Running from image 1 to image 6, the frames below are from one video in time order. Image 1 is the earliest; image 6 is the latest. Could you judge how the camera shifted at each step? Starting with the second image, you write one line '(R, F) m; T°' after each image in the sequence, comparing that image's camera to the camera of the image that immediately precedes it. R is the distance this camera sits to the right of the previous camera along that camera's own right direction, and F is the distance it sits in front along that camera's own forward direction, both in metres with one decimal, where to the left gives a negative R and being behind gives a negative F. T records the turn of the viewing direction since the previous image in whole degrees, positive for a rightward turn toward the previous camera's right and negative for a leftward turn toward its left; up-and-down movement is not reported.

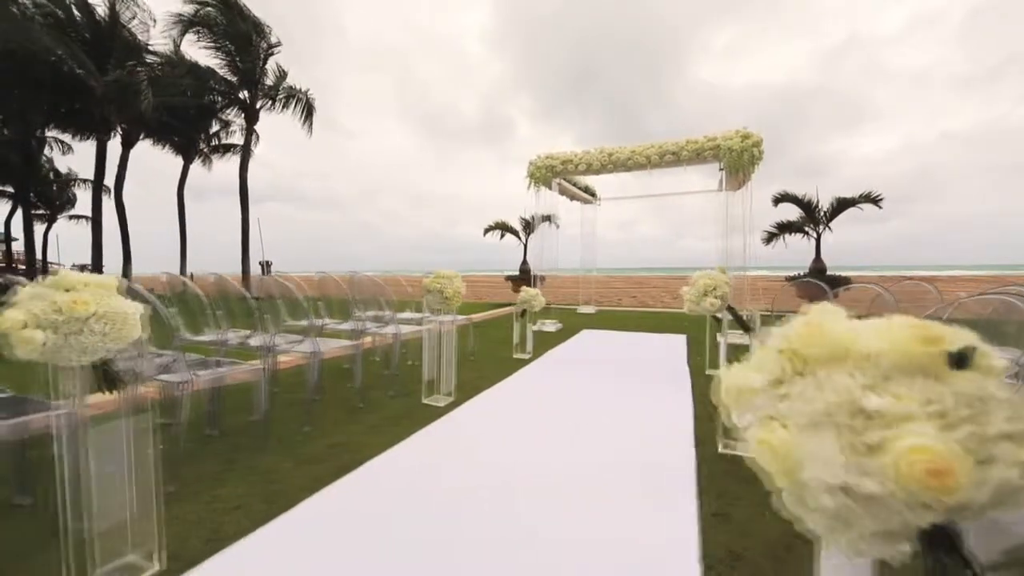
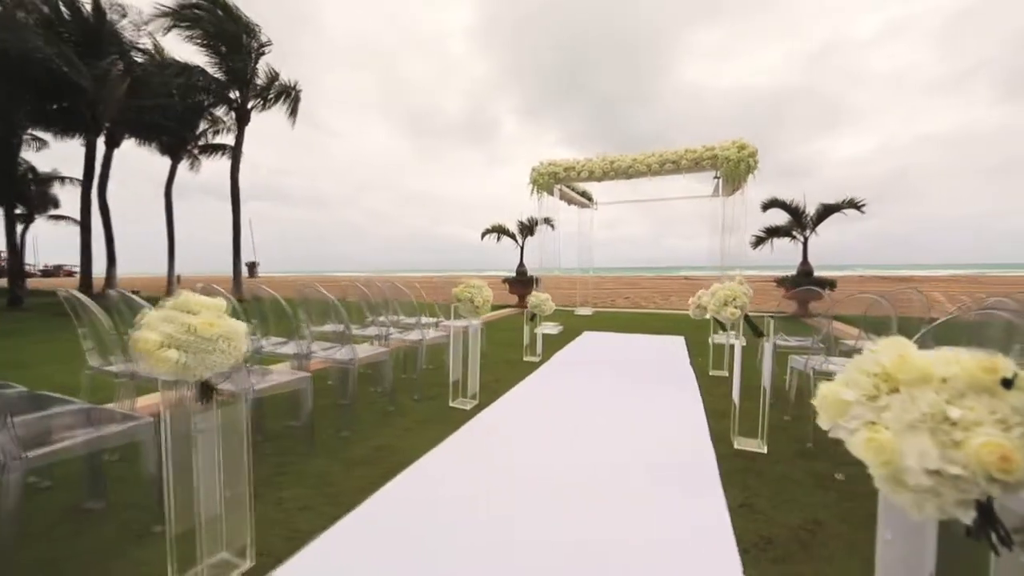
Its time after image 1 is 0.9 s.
(-0.3, -0.2) m; +2°
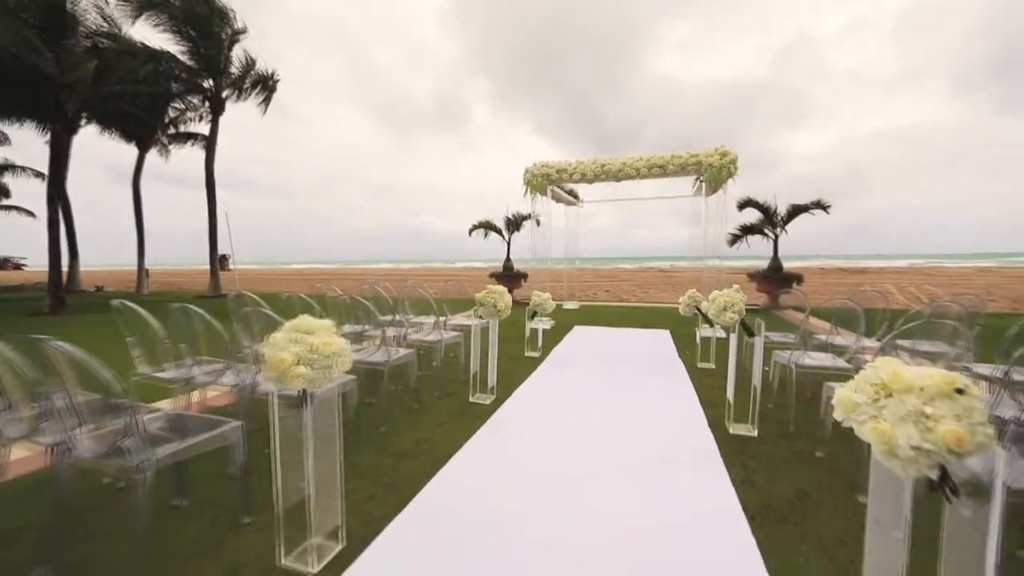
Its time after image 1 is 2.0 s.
(-0.3, -0.3) m; +3°
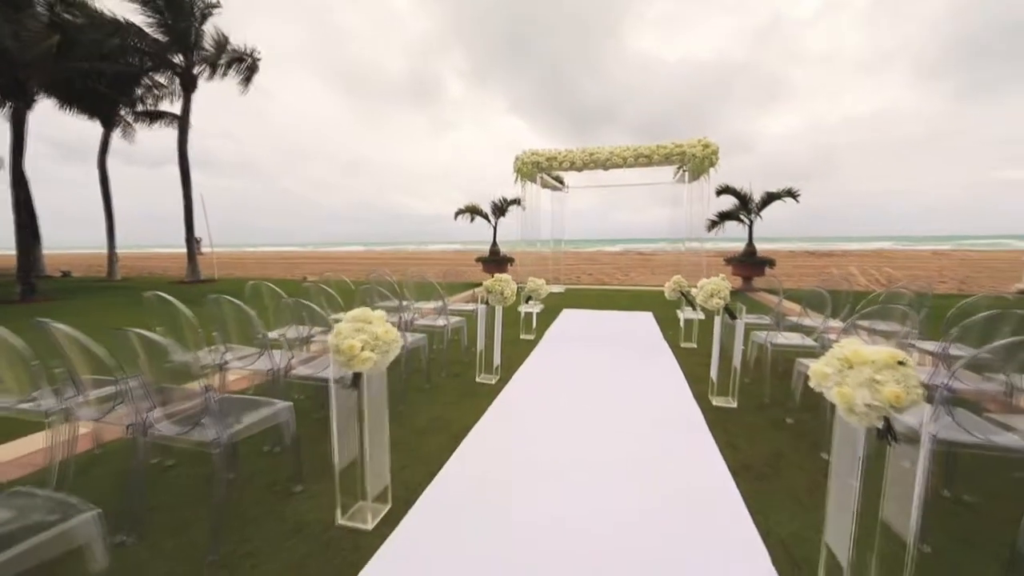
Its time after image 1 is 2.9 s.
(-0.2, -0.3) m; +3°
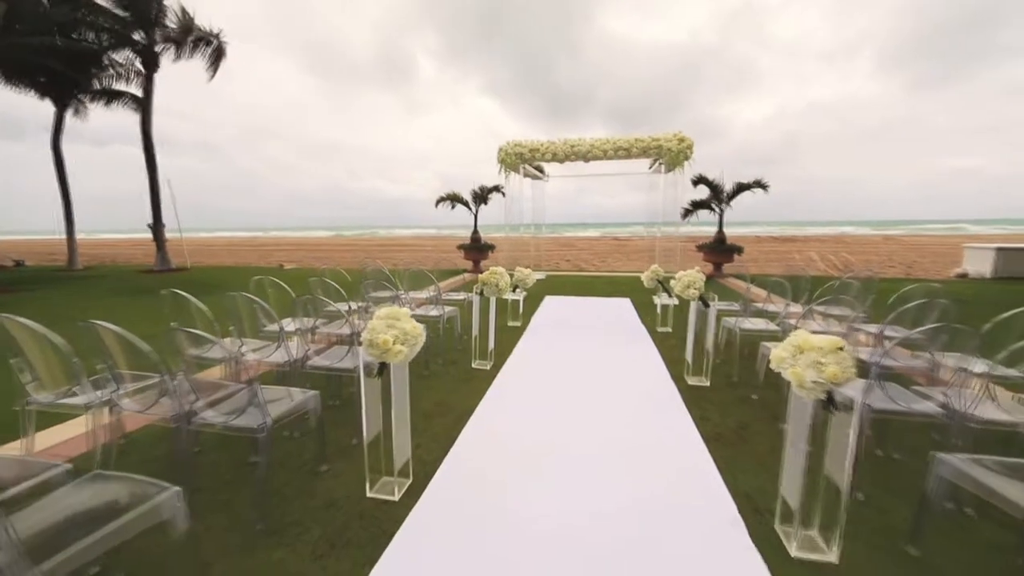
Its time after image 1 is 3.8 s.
(-0.2, -0.3) m; +3°
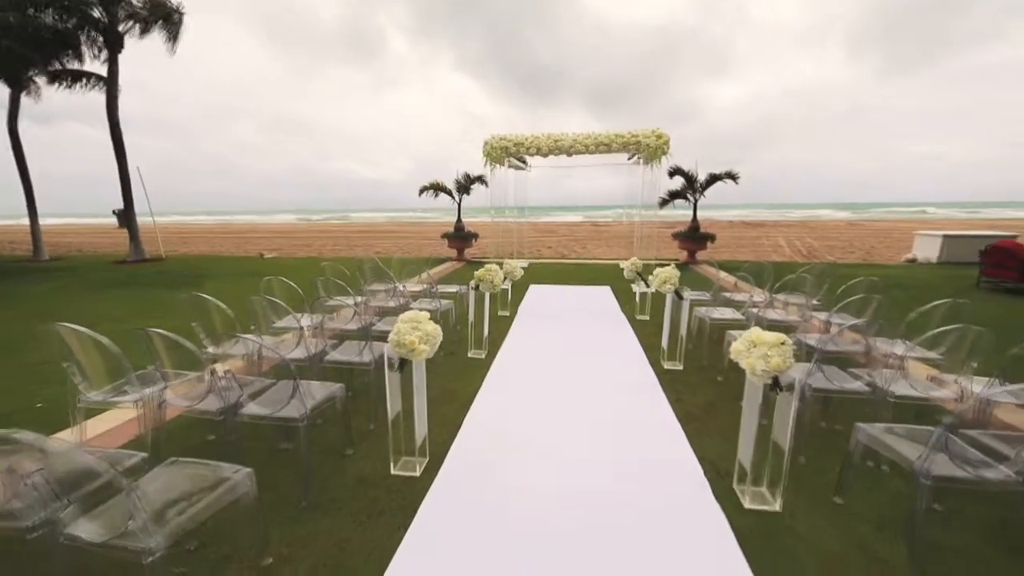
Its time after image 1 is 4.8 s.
(-0.1, -0.3) m; +3°
